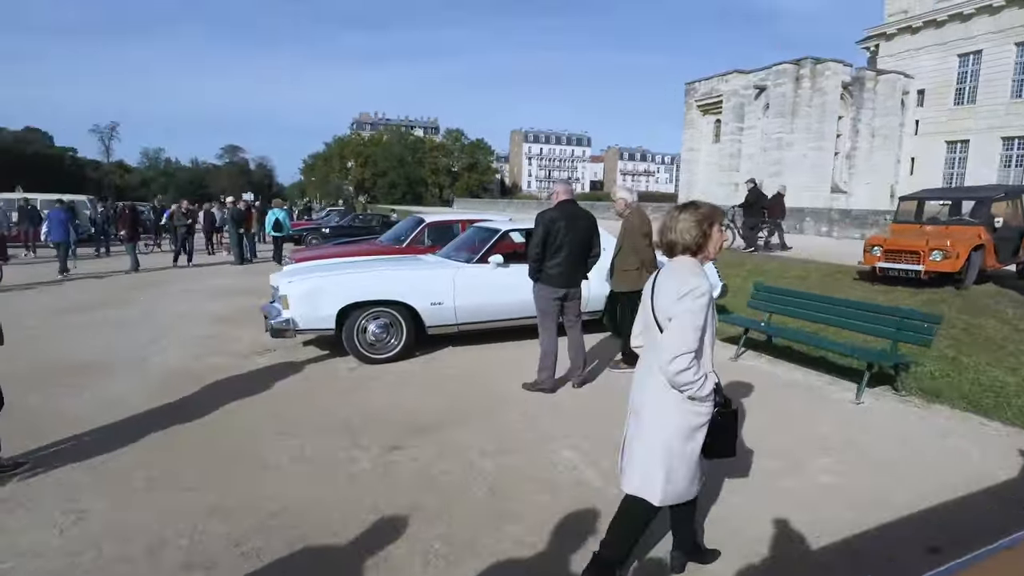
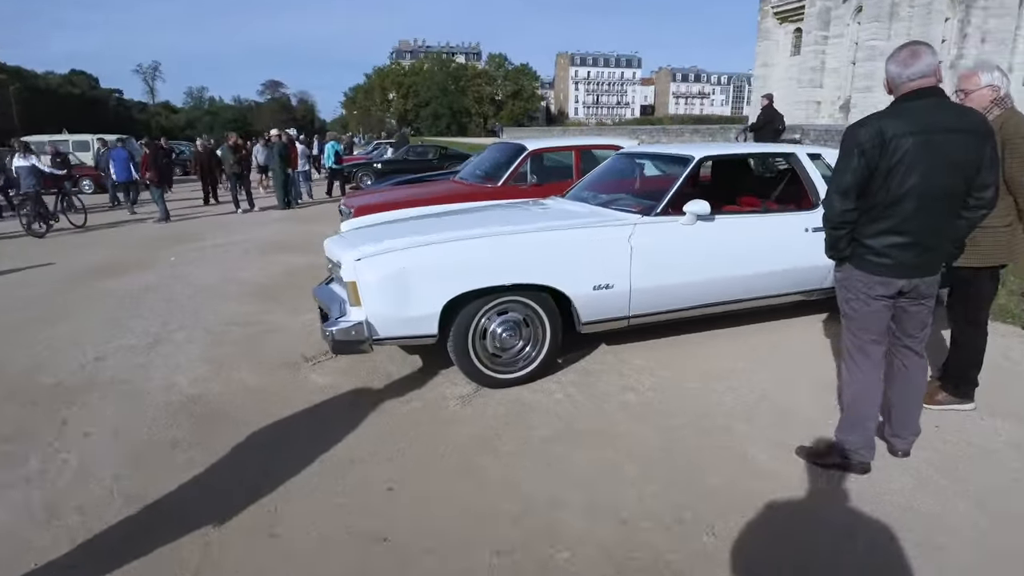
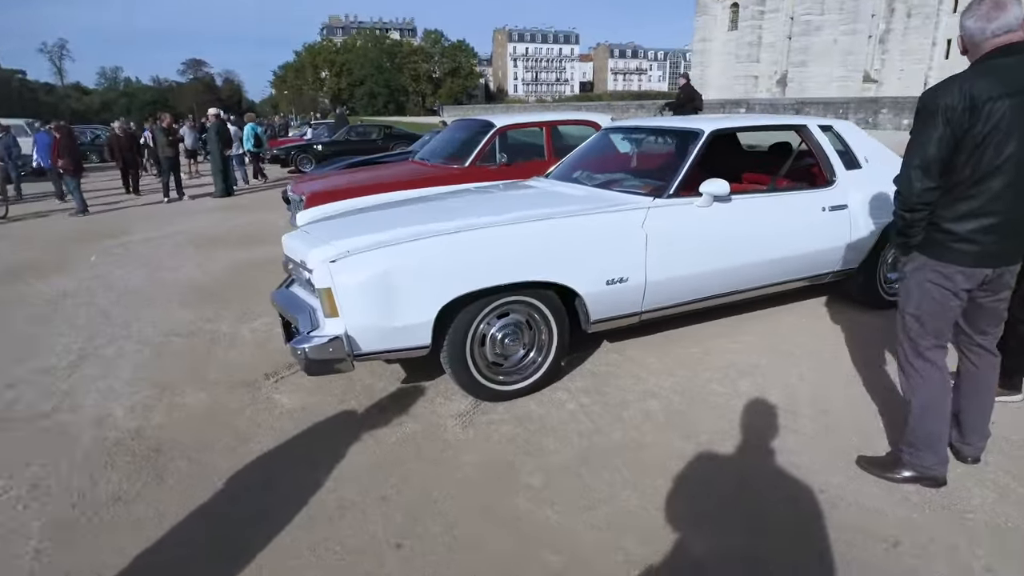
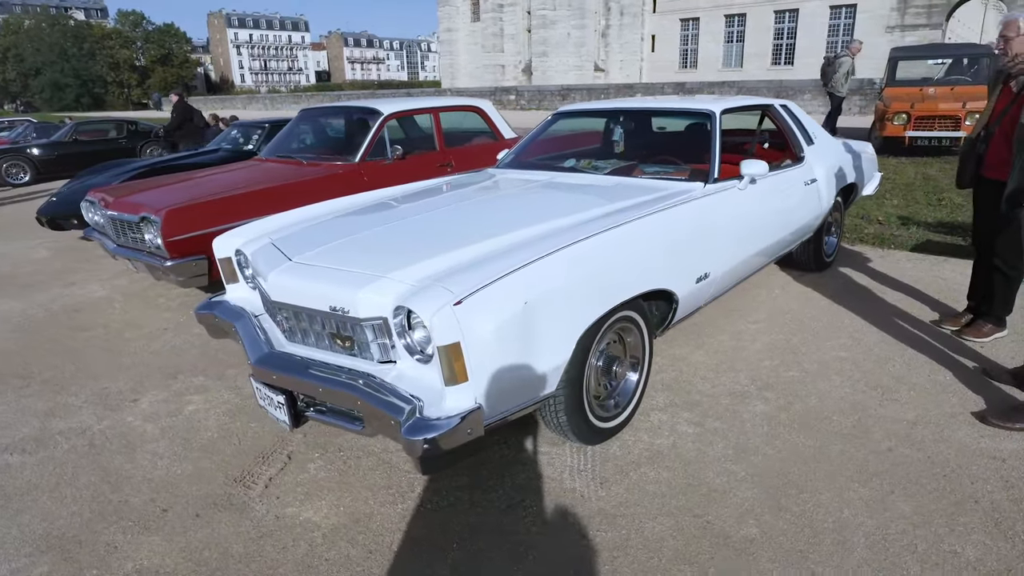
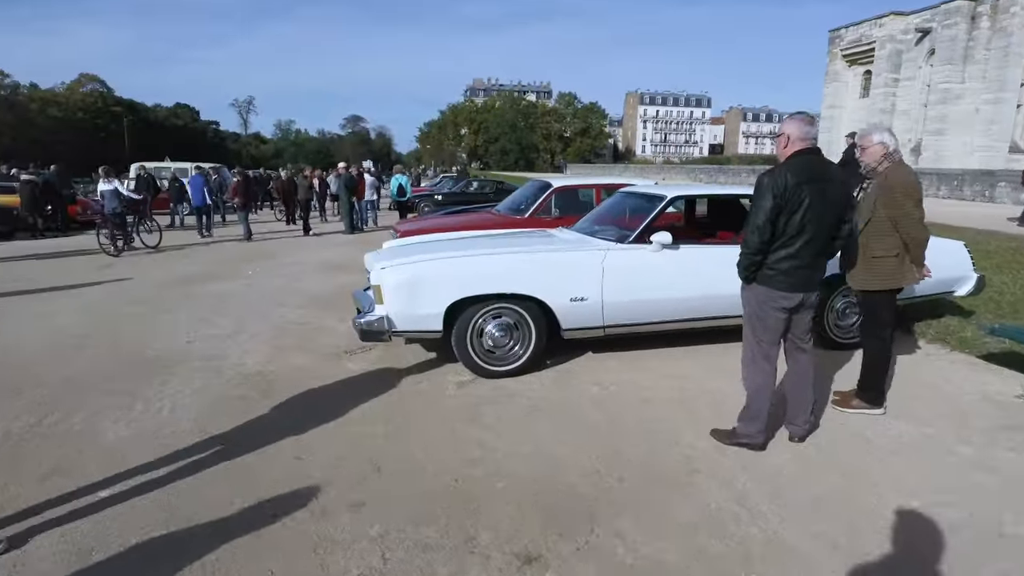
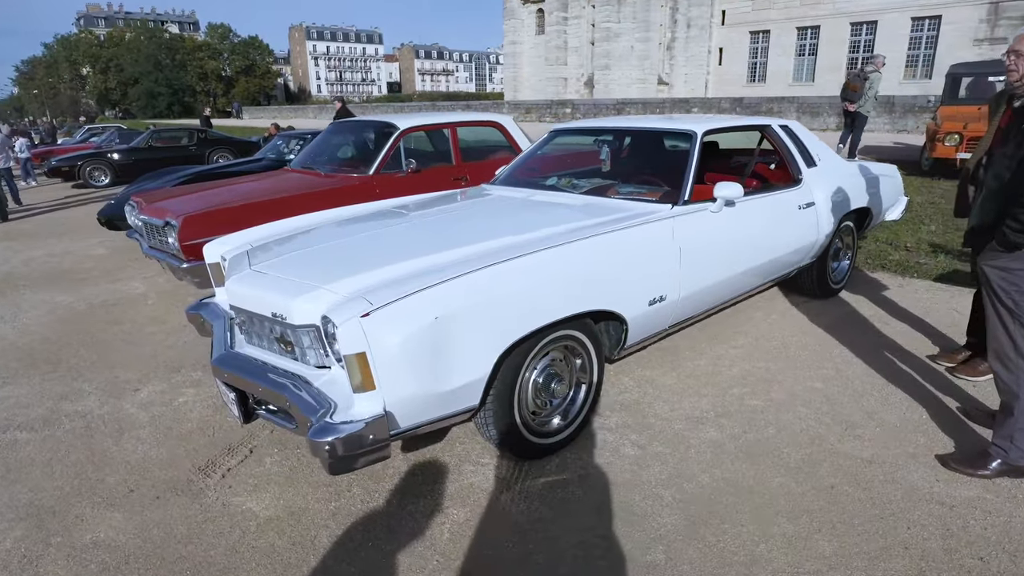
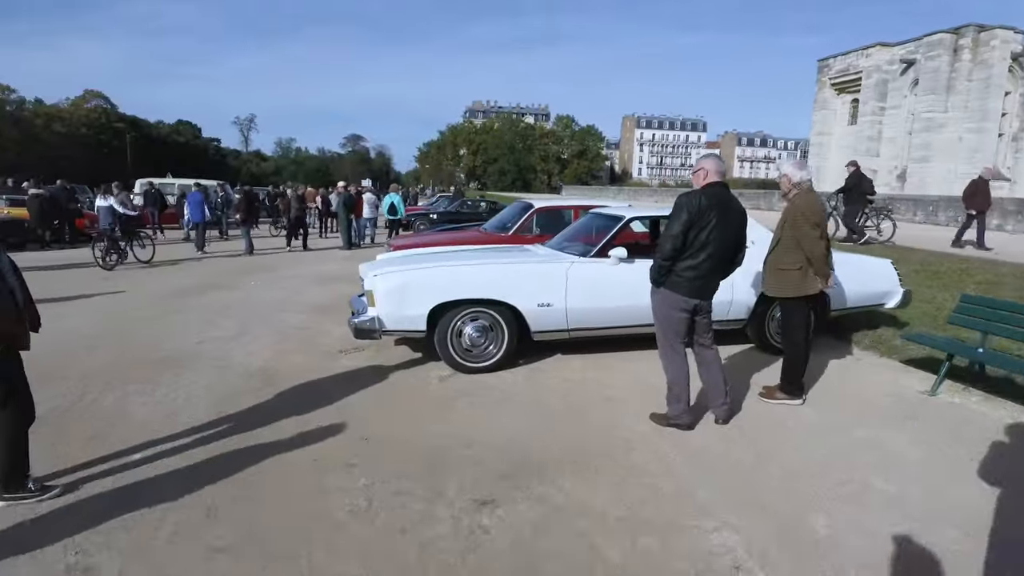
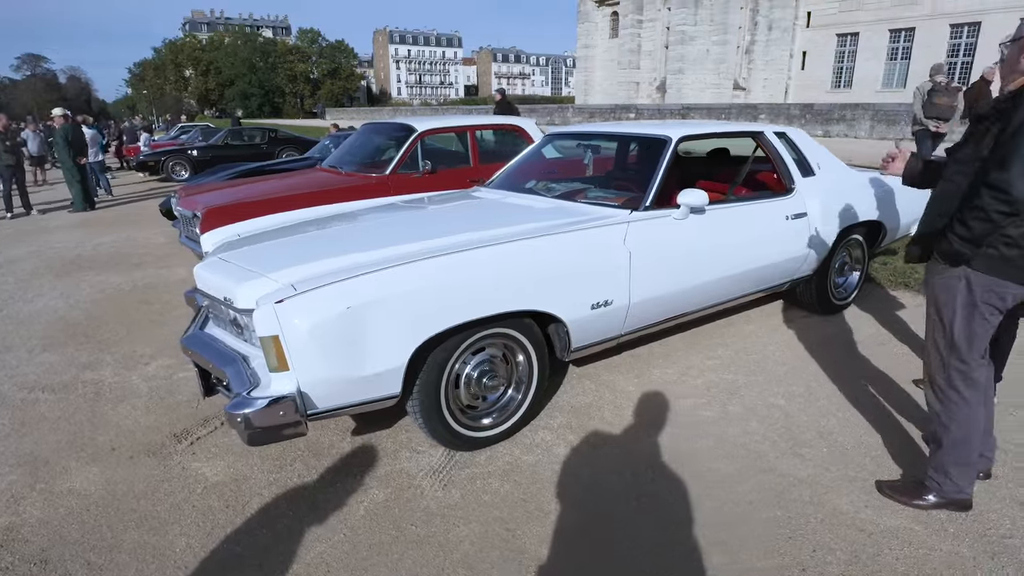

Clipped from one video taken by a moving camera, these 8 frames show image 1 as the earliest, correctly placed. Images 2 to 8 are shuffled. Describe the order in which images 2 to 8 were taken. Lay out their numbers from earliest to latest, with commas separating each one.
7, 5, 2, 3, 8, 6, 4
